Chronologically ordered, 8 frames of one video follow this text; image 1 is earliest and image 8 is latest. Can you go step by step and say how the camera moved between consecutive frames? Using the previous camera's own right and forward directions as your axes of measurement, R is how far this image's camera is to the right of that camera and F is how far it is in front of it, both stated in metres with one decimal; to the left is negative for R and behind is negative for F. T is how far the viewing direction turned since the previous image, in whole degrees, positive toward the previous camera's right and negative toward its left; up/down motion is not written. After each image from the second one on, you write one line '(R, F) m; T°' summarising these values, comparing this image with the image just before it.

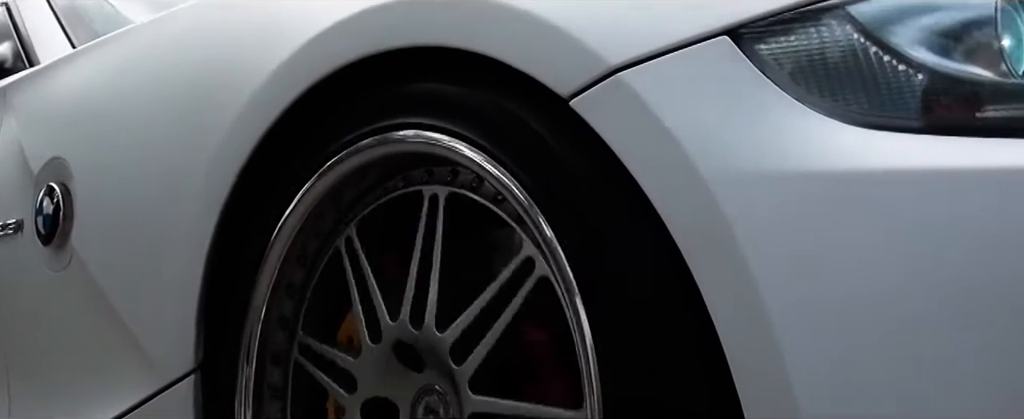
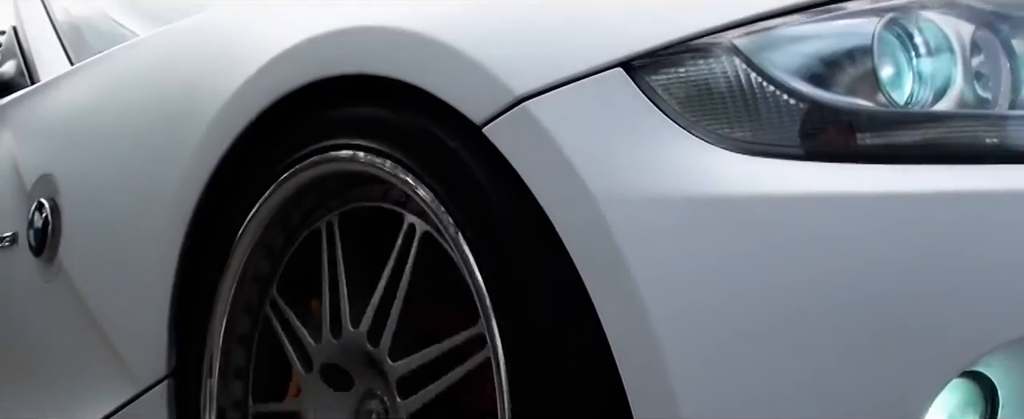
(+0.1, -0.1) m; -2°
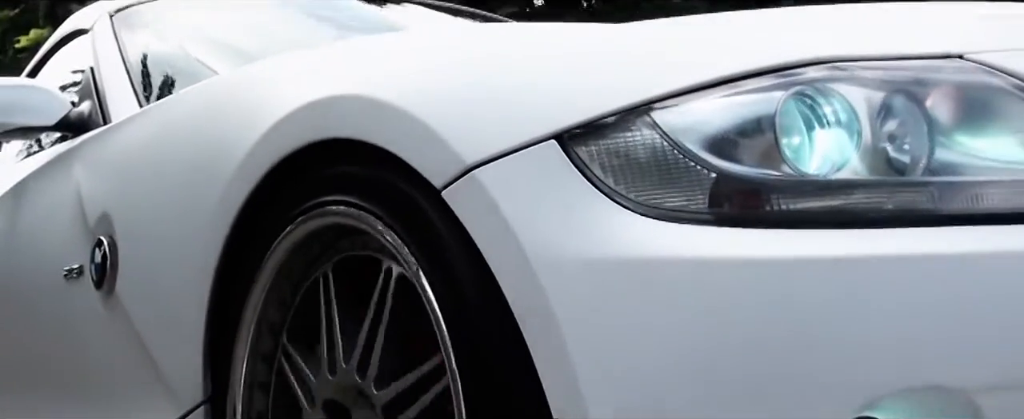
(+0.2, -0.1) m; -5°
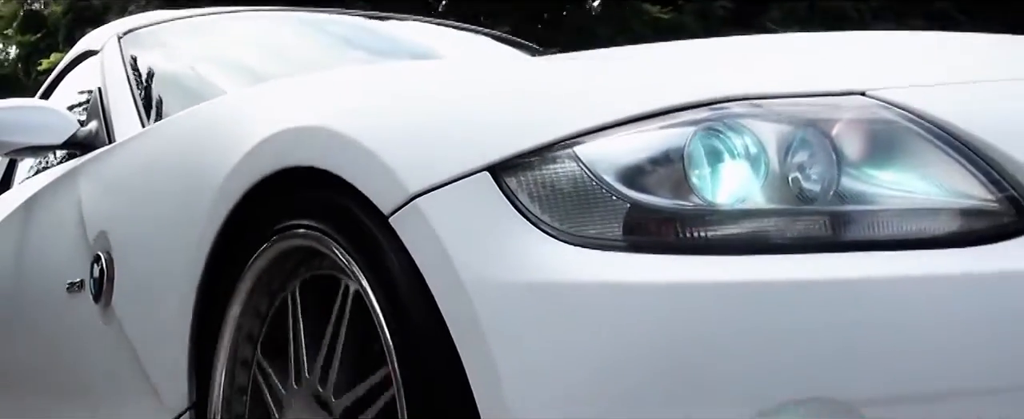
(+0.1, -0.1) m; -1°
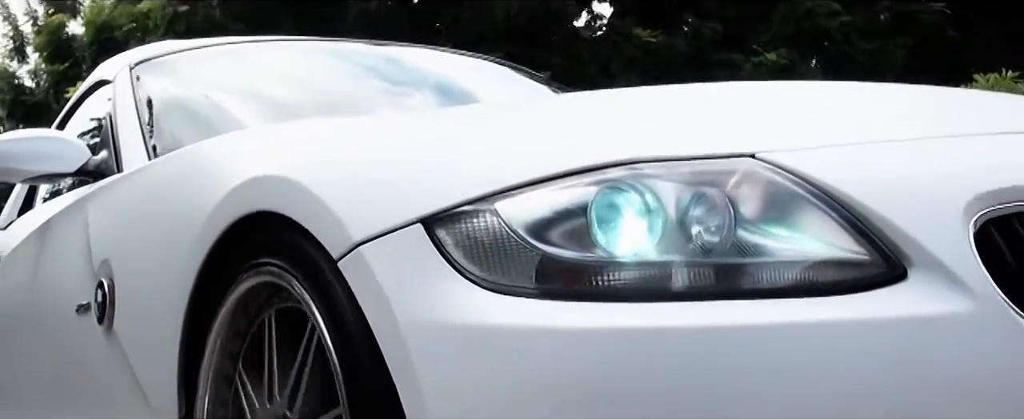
(+0.1, -0.2) m; -2°
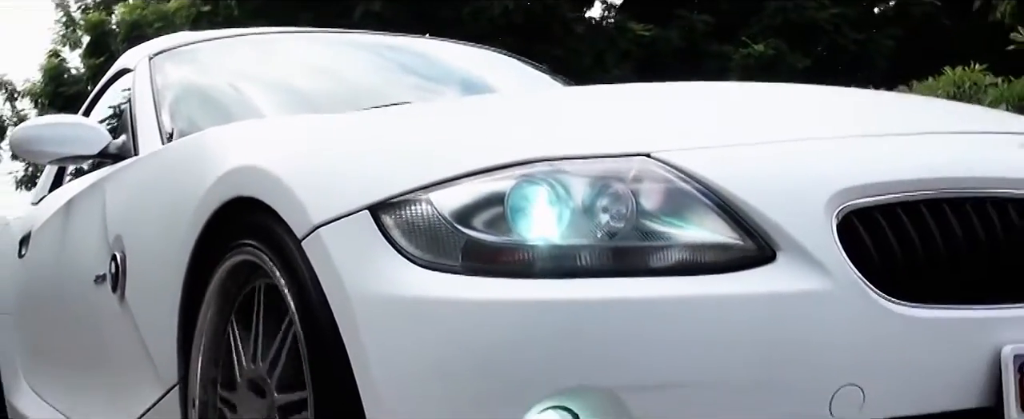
(+0.1, -0.3) m; -2°
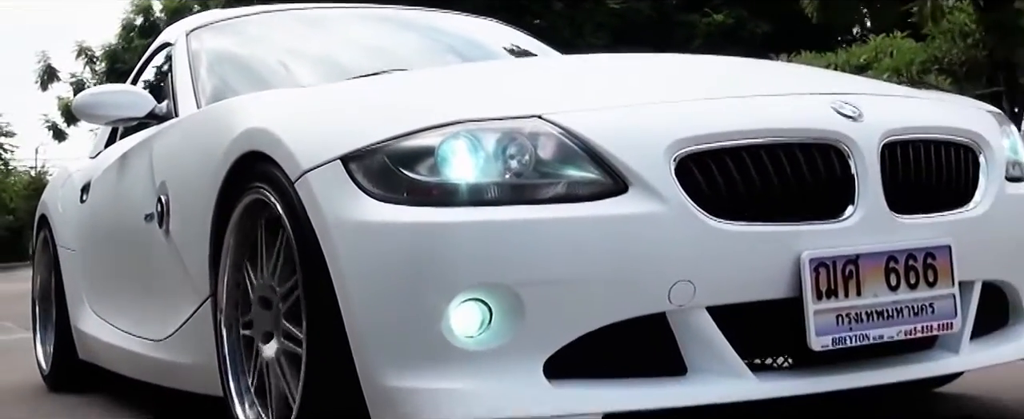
(+0.2, -0.7) m; -2°
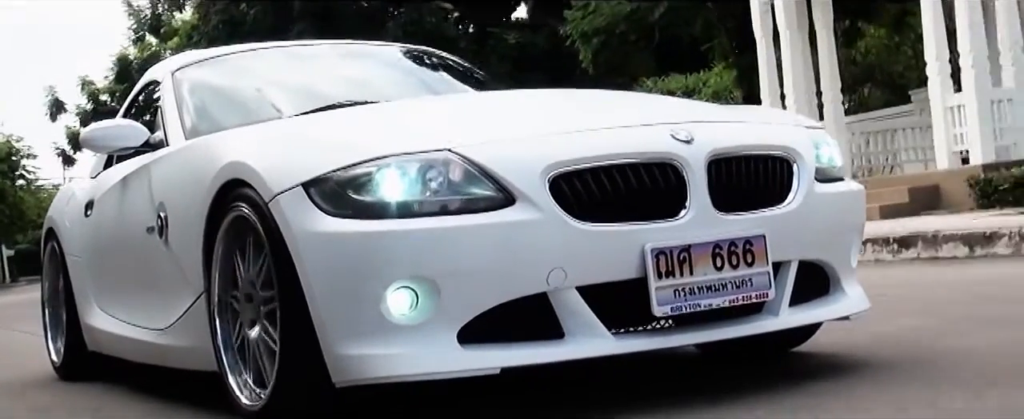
(+0.1, -0.9) m; +1°
